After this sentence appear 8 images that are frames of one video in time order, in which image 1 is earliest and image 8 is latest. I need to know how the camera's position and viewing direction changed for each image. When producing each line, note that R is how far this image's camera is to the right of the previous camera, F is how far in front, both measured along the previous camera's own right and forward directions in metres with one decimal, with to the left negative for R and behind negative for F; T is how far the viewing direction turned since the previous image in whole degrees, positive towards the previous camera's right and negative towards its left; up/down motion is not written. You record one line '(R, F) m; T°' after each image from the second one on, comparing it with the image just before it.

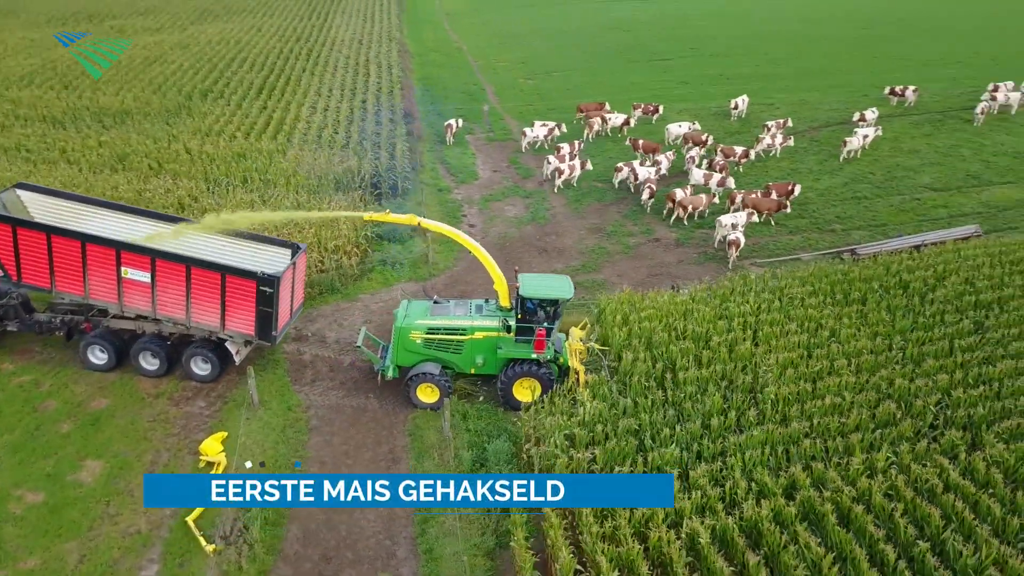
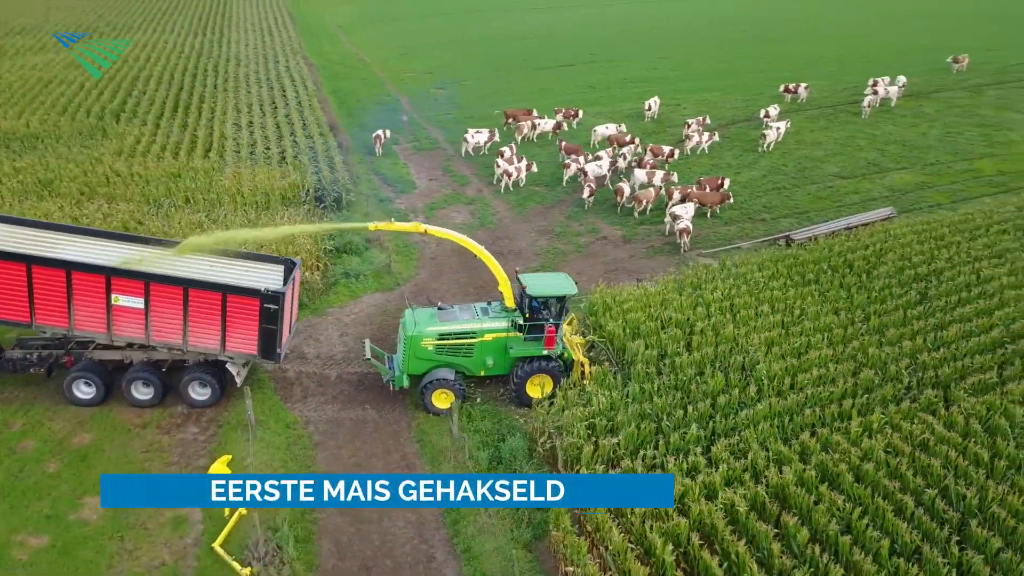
(-1.8, -0.2) m; +8°
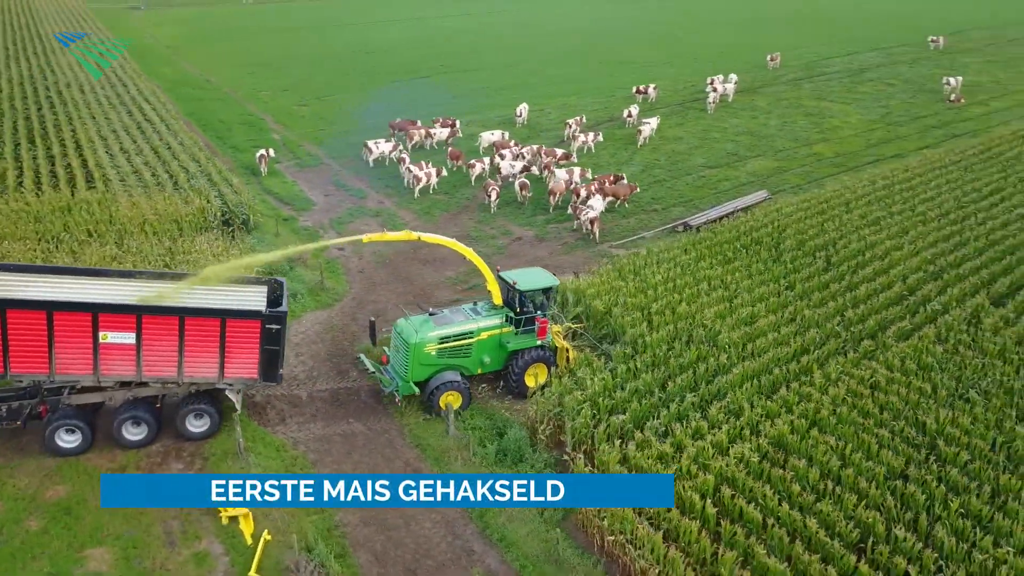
(-2.5, -0.3) m; +12°
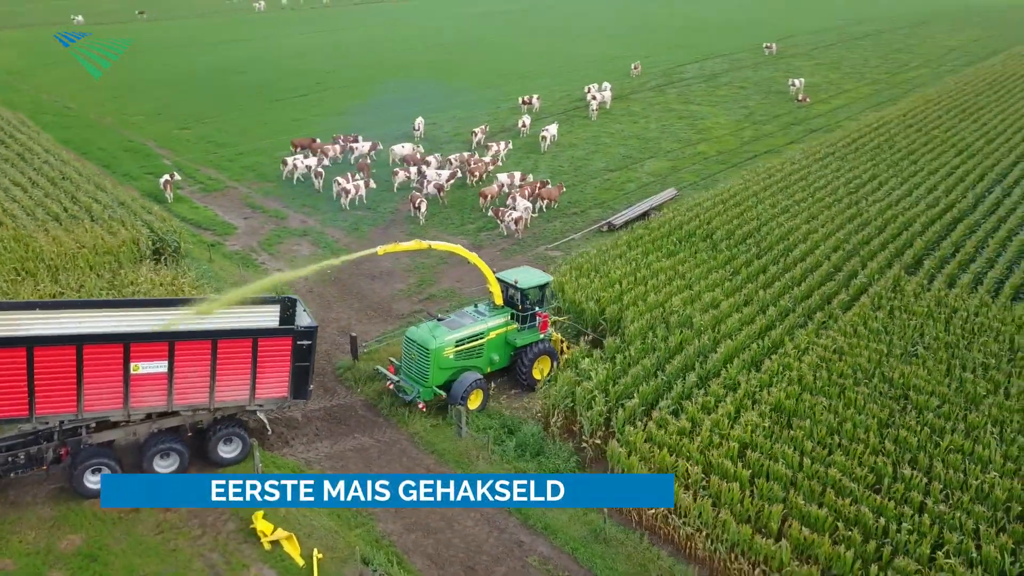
(-2.5, -0.3) m; +11°
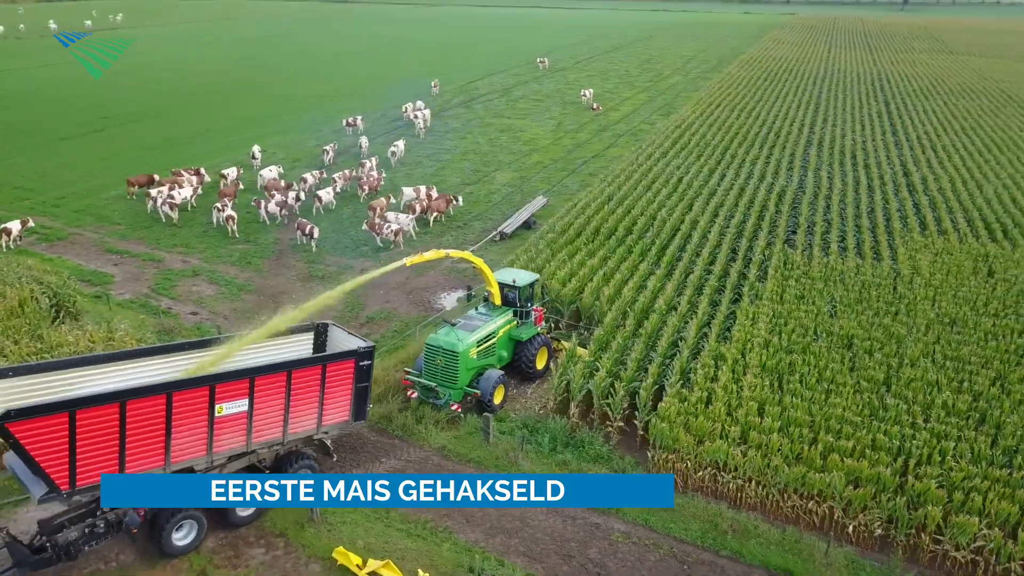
(-4.3, 0.0) m; +17°
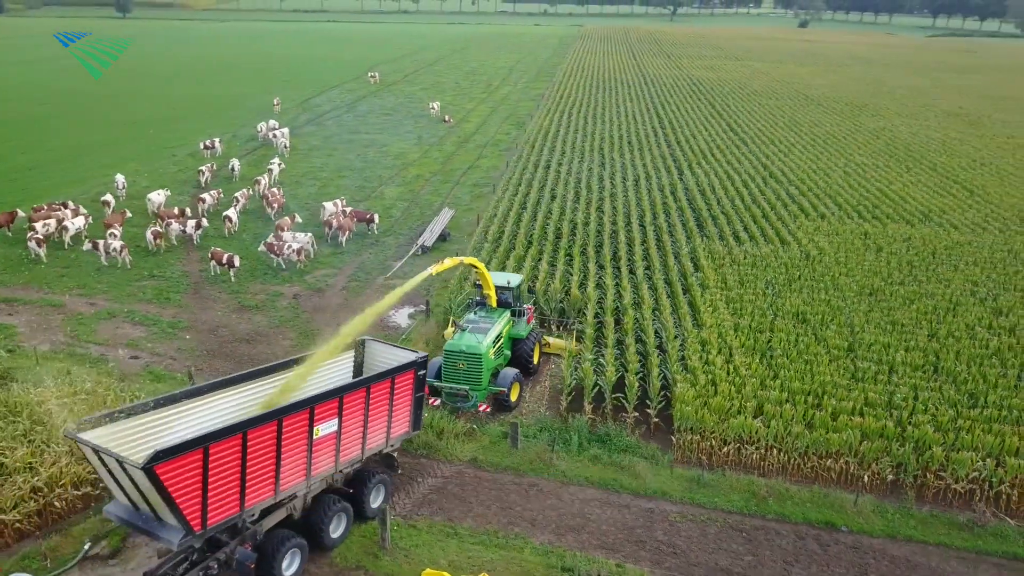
(-3.6, +0.1) m; +14°
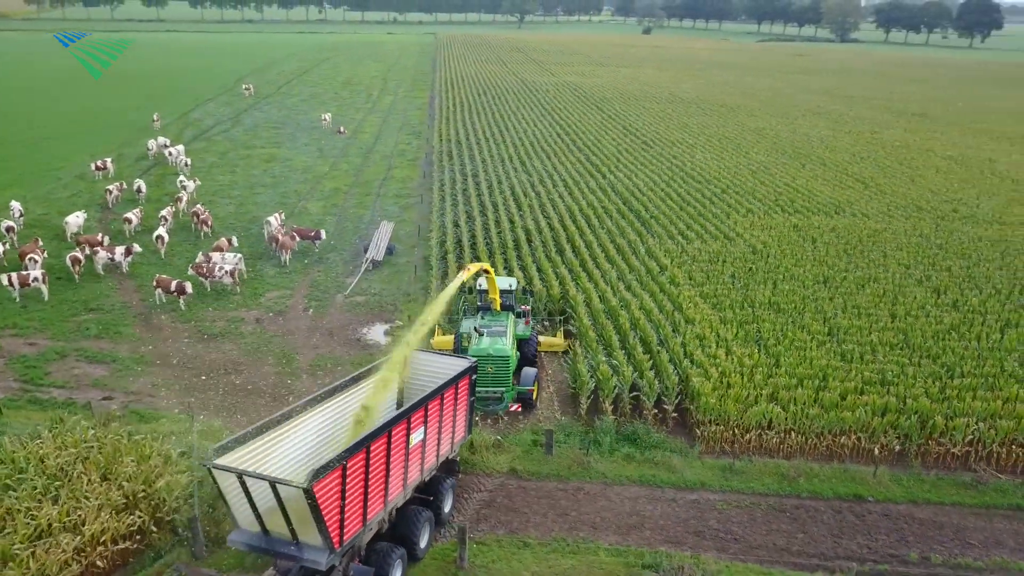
(-2.9, +0.2) m; +10°
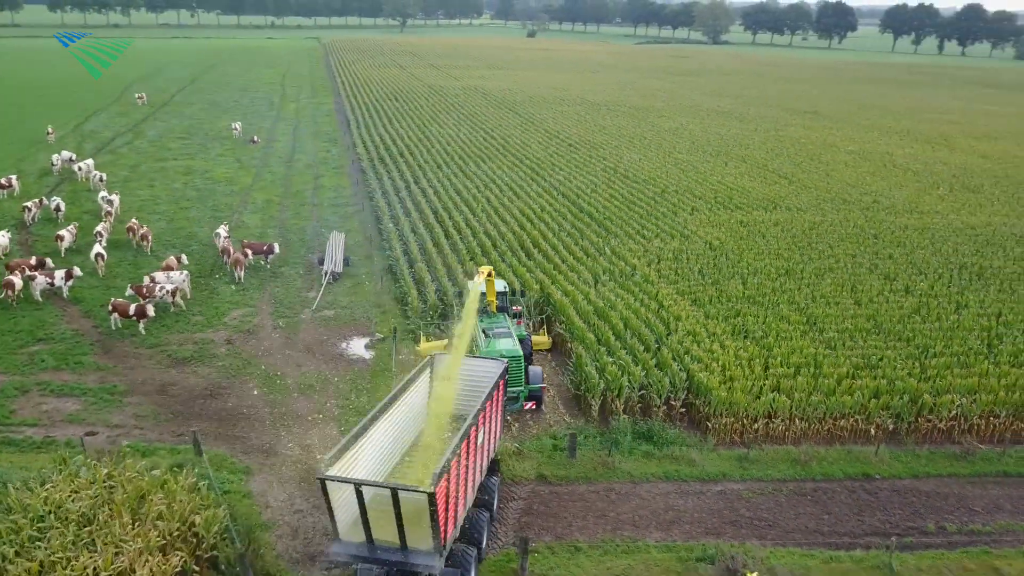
(-2.2, +0.2) m; +8°
